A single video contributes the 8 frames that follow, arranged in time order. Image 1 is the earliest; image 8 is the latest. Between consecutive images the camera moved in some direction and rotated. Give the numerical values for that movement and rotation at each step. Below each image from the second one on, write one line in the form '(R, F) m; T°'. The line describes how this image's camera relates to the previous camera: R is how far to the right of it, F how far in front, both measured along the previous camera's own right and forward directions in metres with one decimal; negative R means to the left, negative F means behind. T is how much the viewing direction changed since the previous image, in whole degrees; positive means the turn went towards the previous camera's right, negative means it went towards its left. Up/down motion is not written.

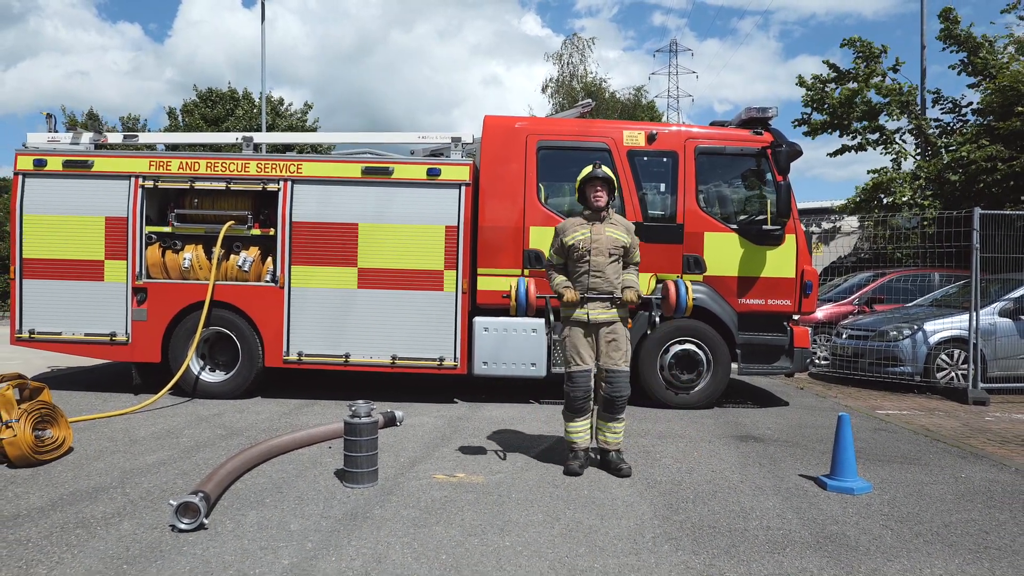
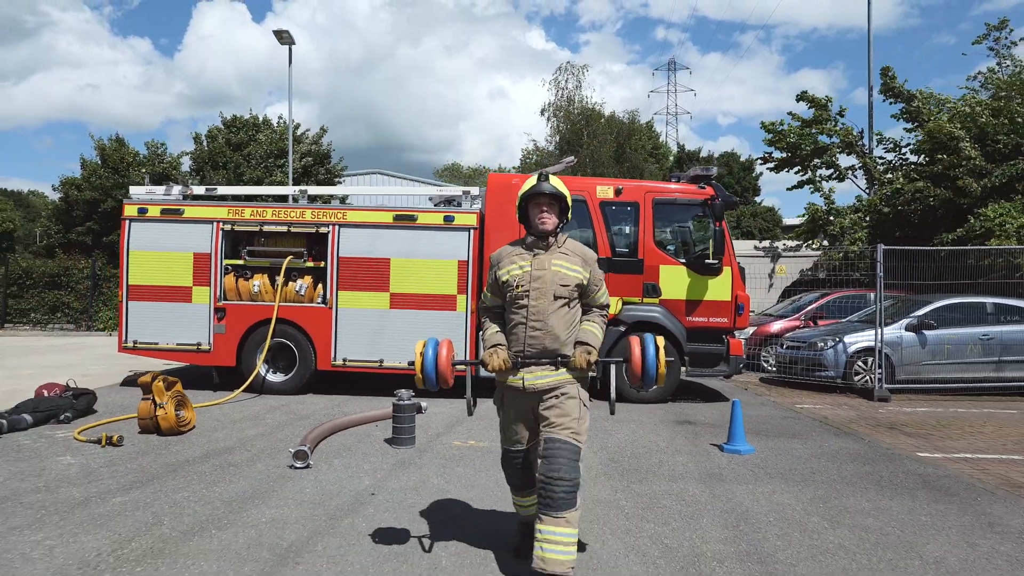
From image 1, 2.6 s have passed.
(+0.1, -1.9) m; 0°
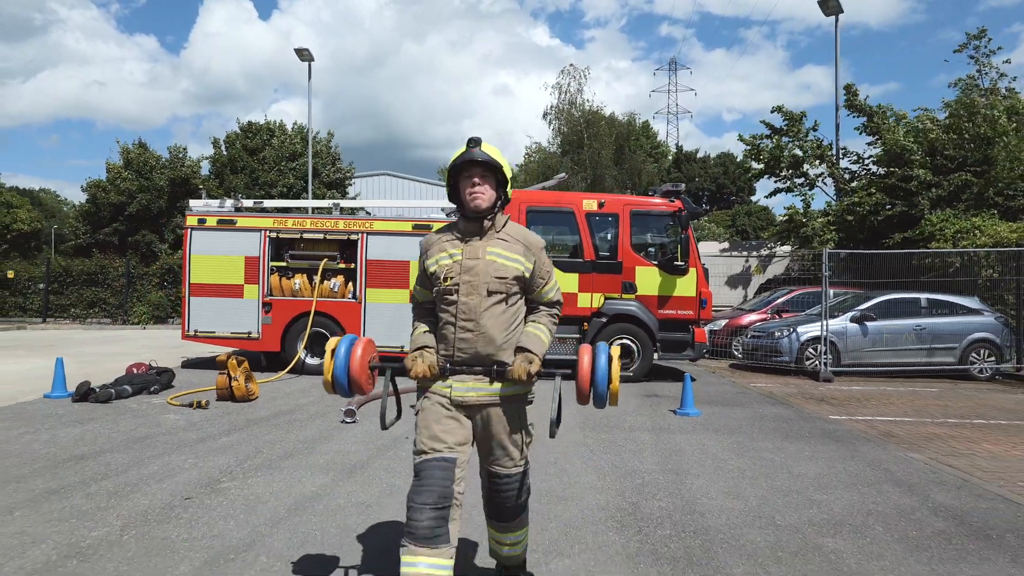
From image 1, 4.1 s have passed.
(+0.1, -1.7) m; 0°
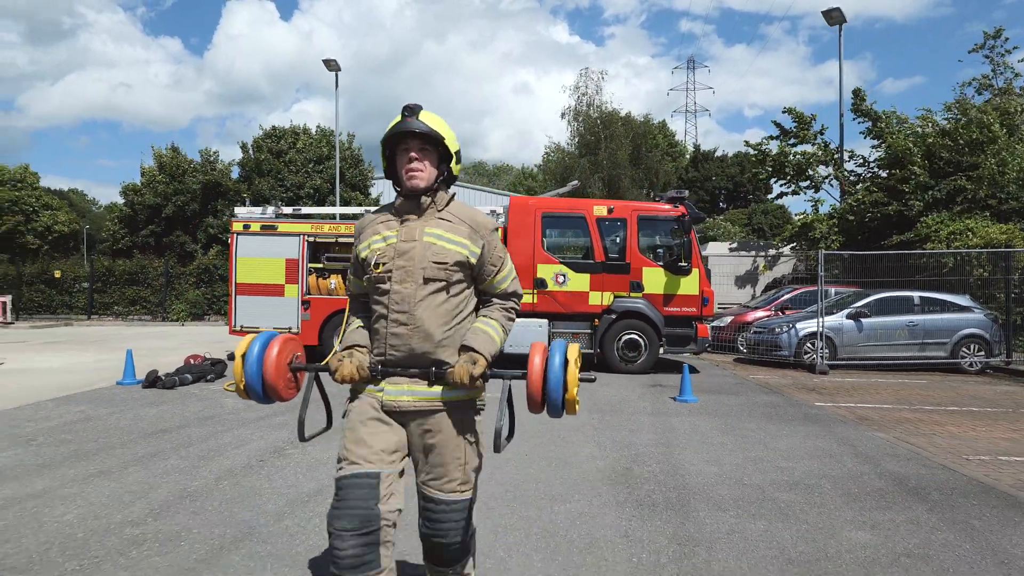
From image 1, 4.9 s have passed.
(0.0, -0.9) m; -2°
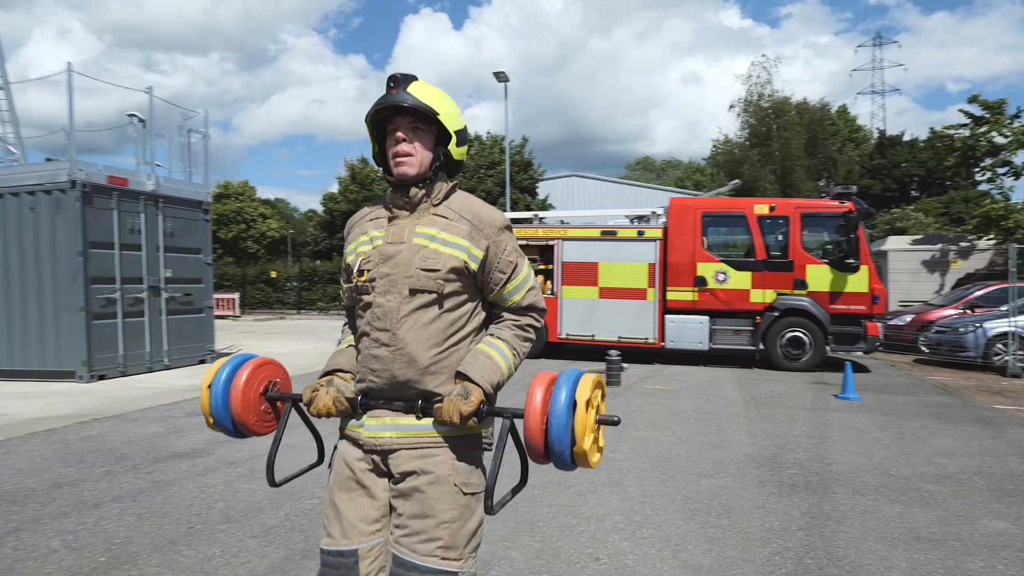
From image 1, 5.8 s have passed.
(+0.1, -0.7) m; -14°
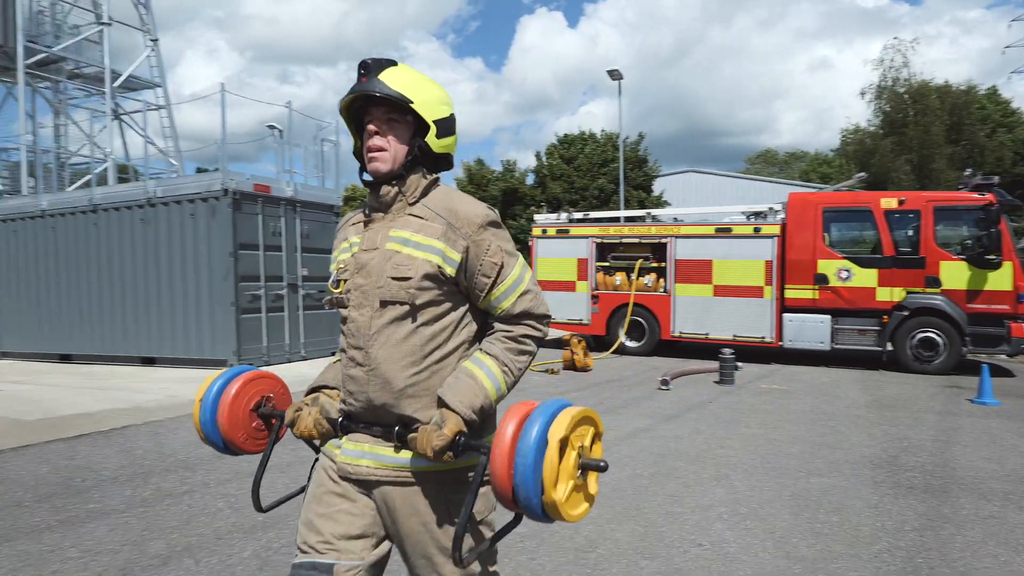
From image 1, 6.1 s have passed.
(+0.1, -0.3) m; -9°
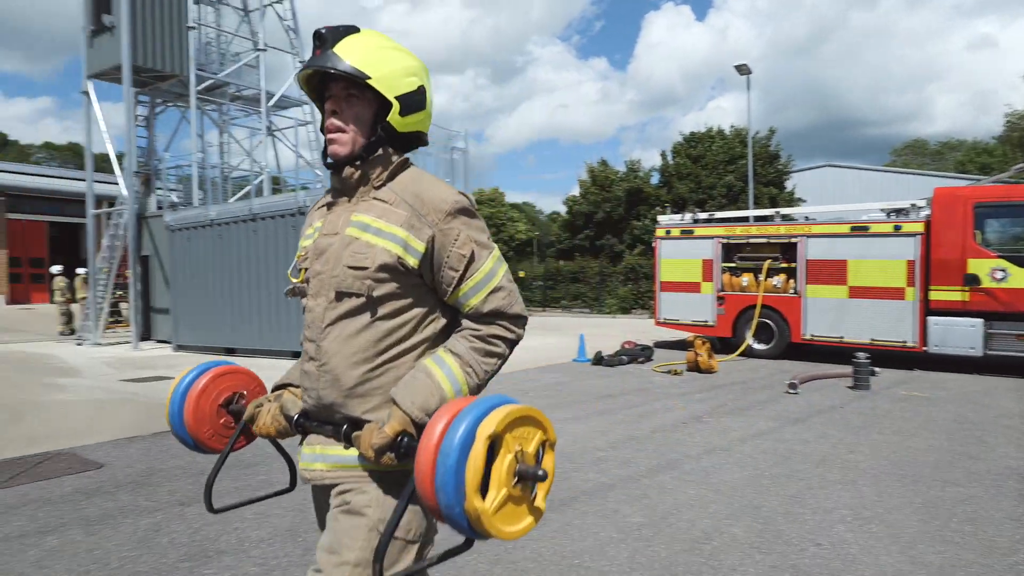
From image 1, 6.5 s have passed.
(0.0, -0.3) m; -10°
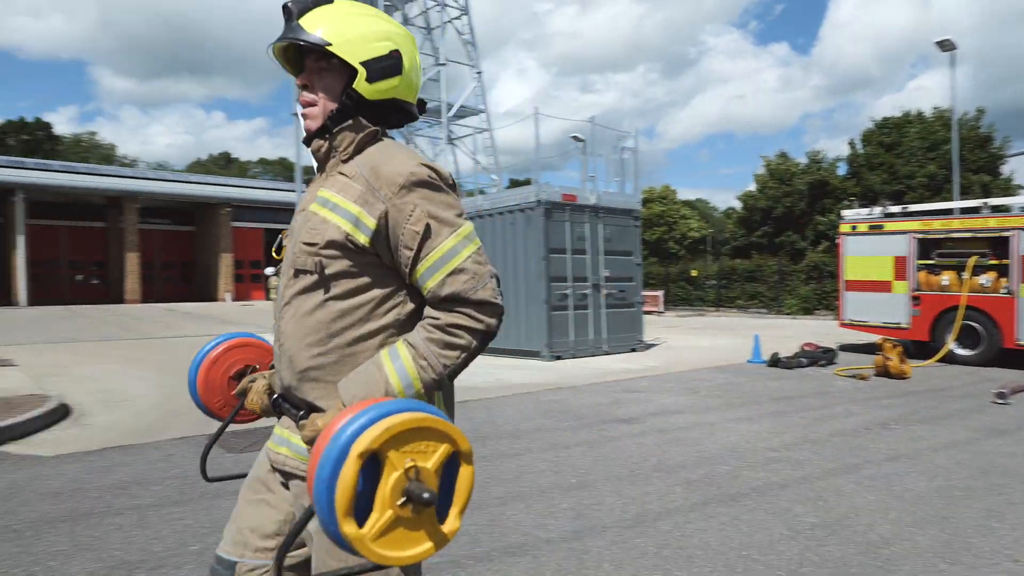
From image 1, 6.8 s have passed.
(0.0, -0.3) m; -14°
